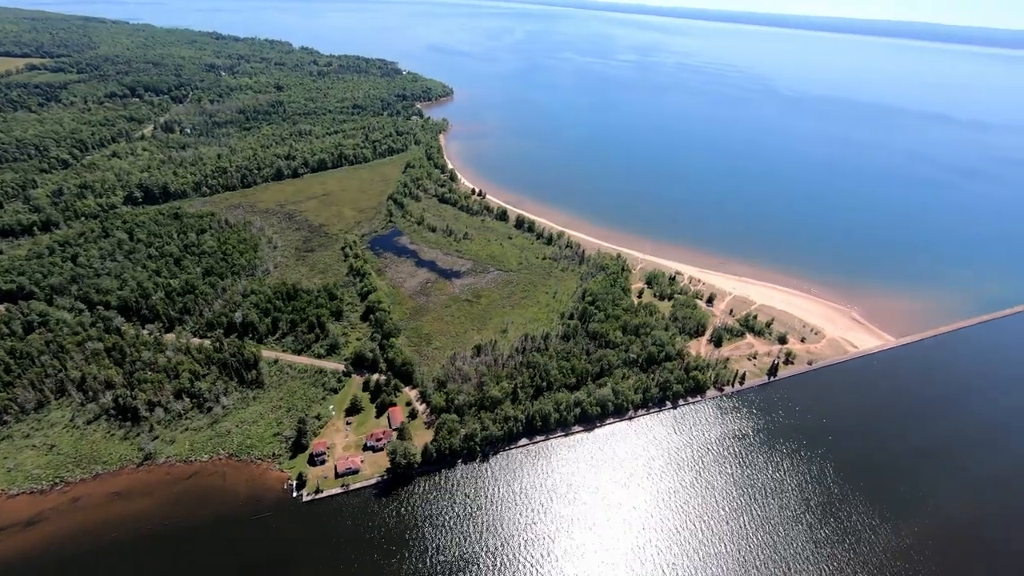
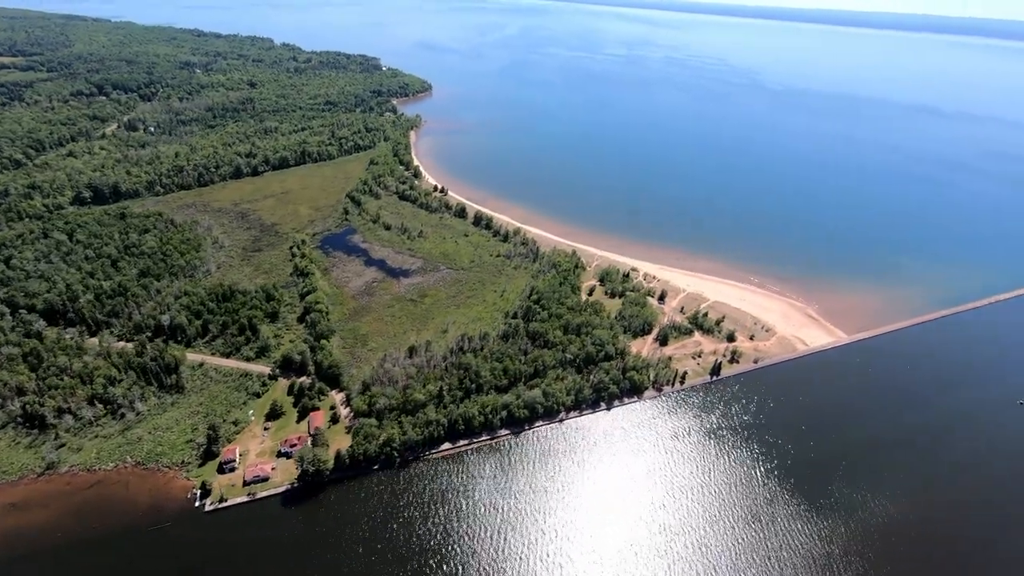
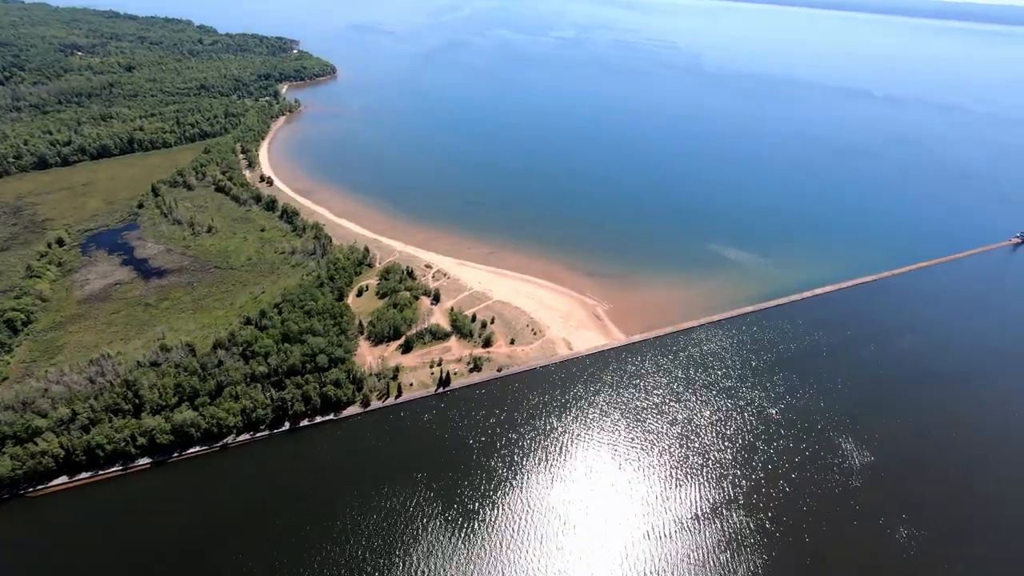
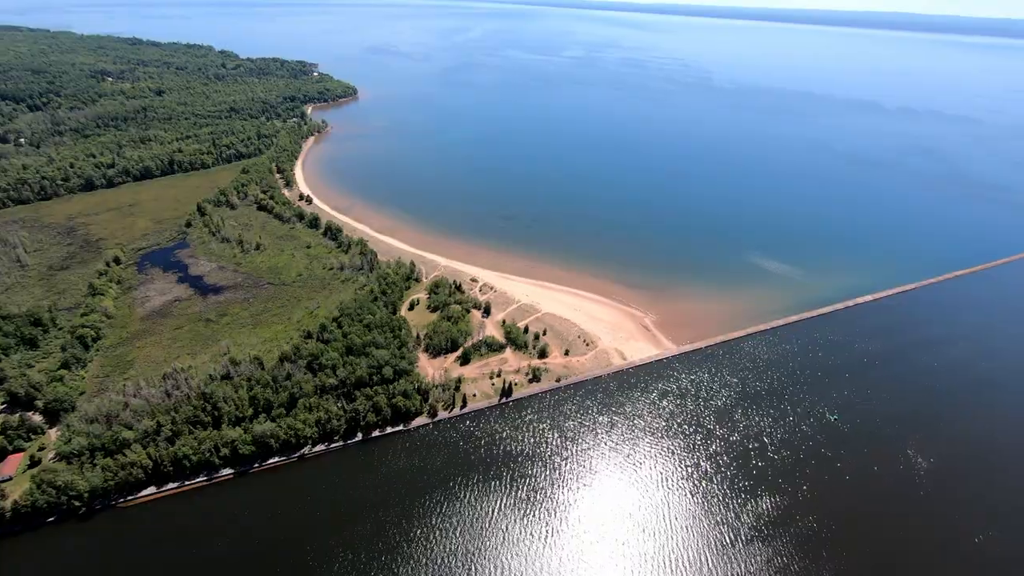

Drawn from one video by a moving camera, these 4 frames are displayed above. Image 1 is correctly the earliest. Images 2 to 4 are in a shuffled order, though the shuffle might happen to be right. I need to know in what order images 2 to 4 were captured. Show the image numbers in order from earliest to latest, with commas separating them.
2, 4, 3
